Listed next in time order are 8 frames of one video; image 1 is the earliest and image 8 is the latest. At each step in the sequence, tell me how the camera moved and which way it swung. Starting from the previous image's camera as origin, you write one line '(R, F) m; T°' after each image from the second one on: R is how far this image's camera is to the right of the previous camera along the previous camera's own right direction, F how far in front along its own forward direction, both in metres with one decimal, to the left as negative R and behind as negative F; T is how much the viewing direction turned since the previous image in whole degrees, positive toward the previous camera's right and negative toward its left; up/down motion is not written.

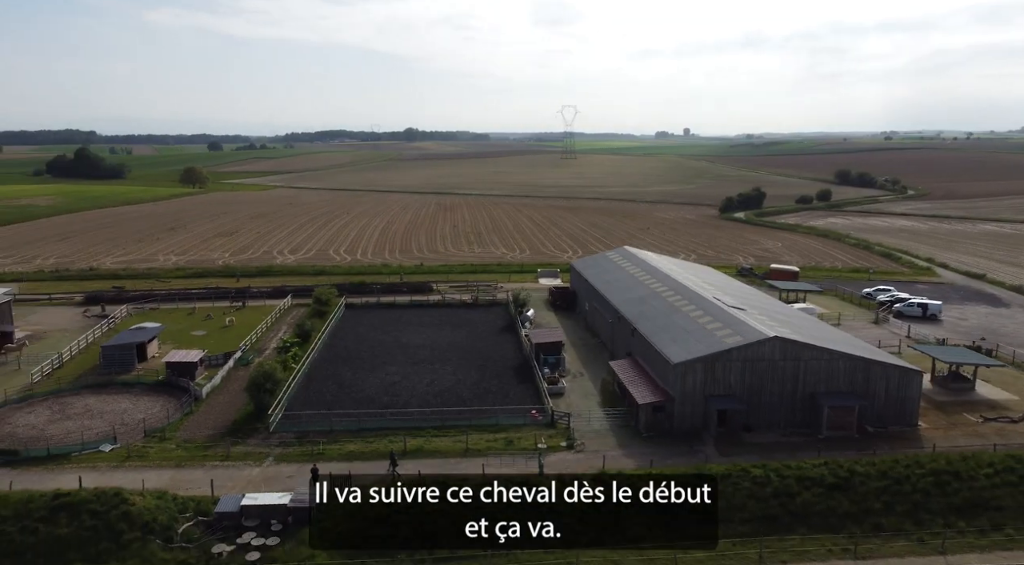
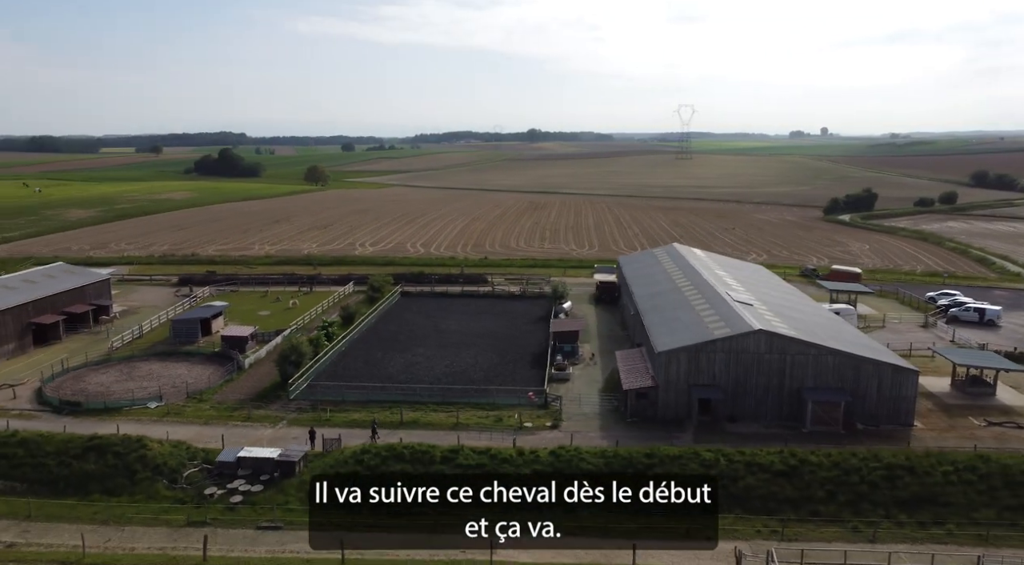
(+4.1, -1.1) m; -9°
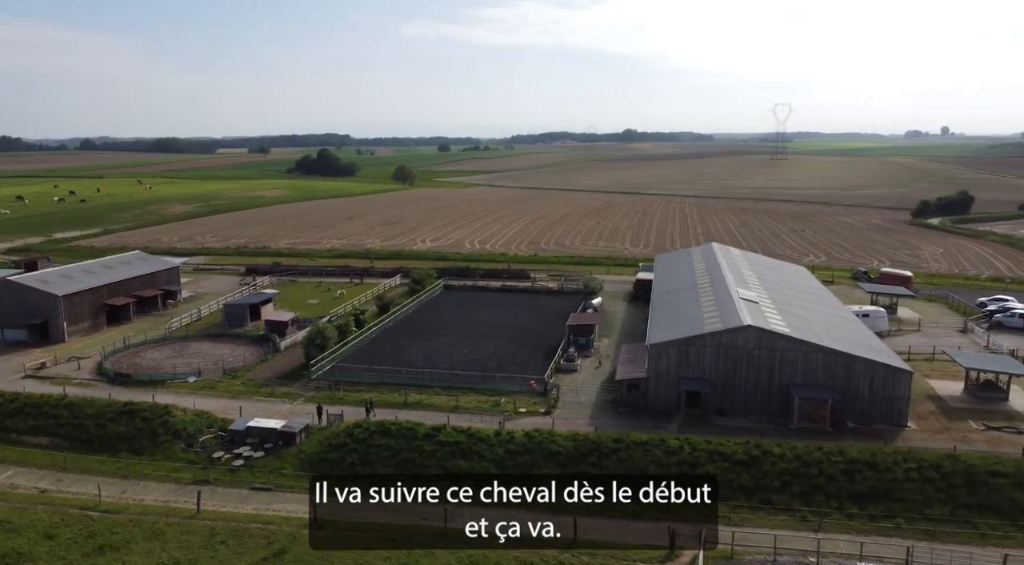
(+3.2, -1.0) m; -7°
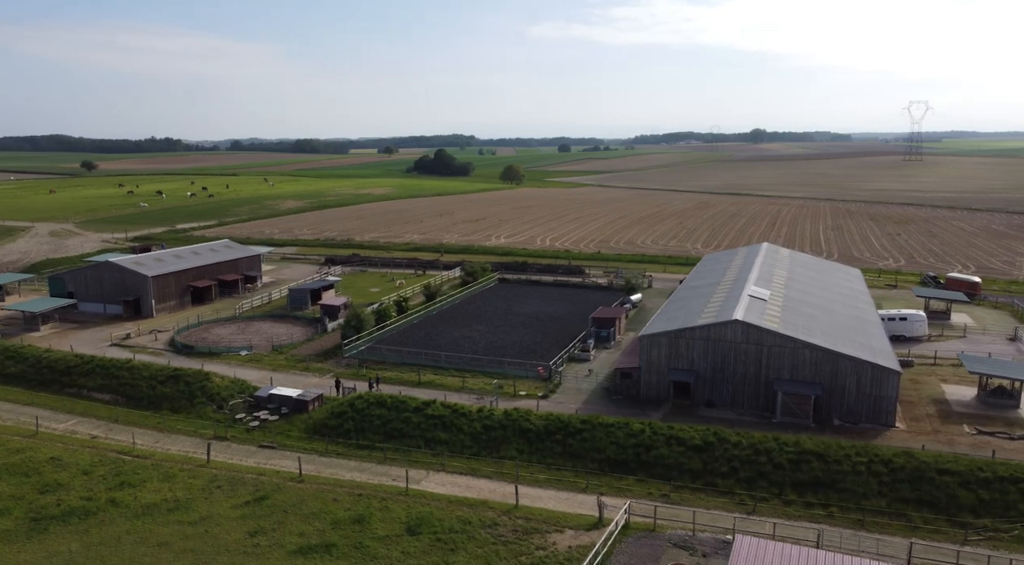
(+4.0, -1.2) m; -9°
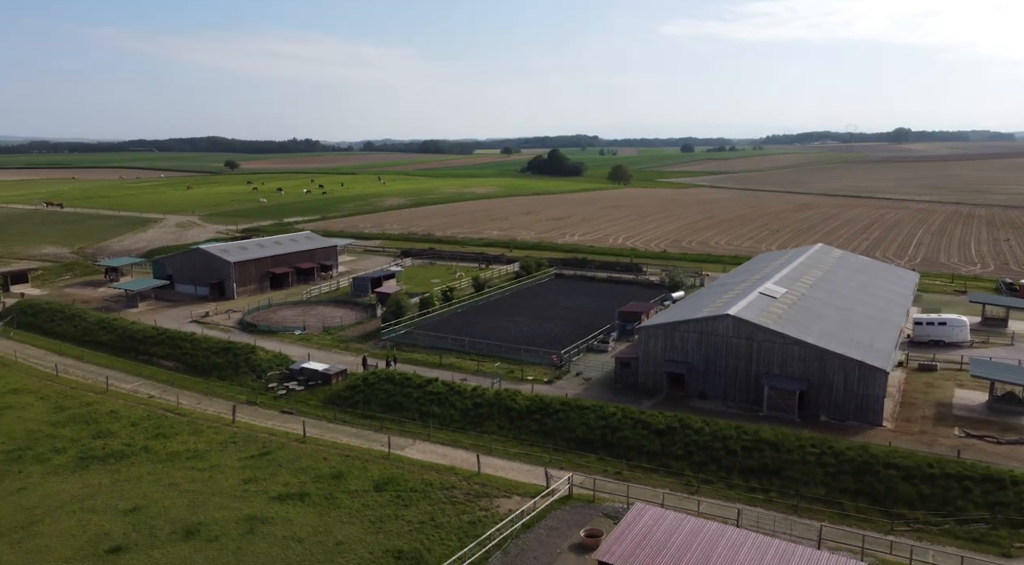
(+4.0, -1.3) m; -9°
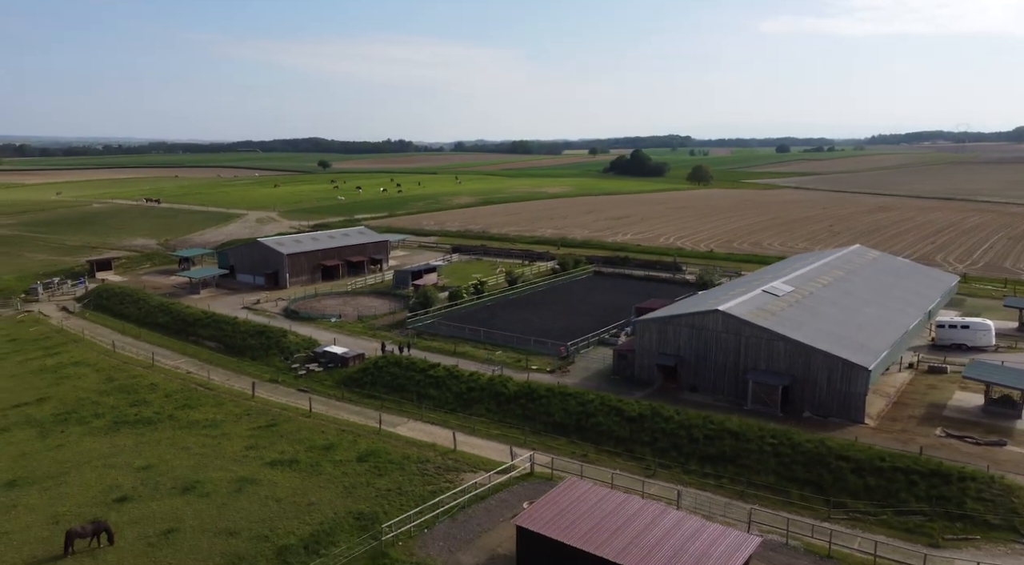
(+3.0, -1.0) m; -6°
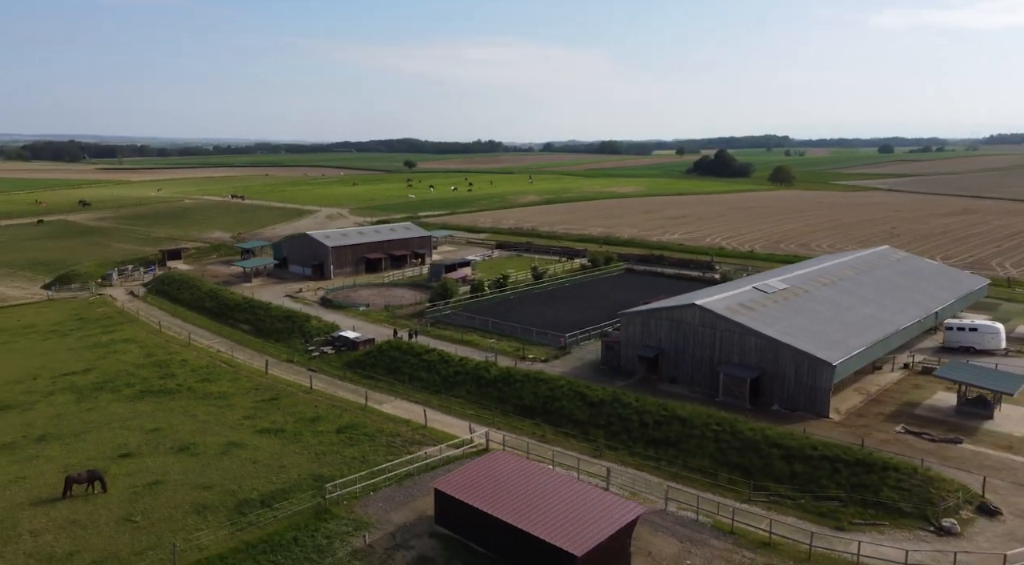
(+3.5, -1.2) m; -6°
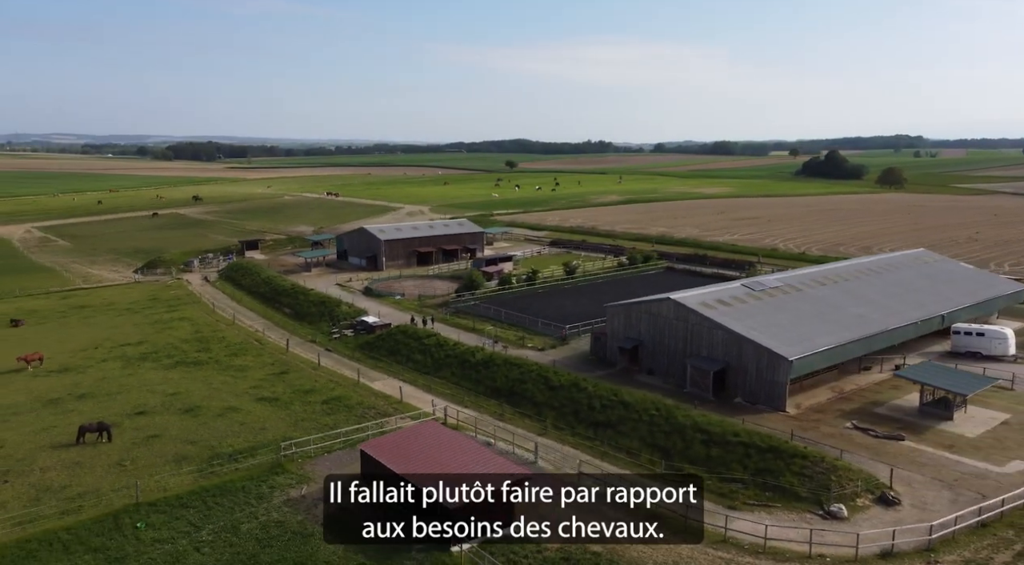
(+4.3, -1.3) m; -8°
